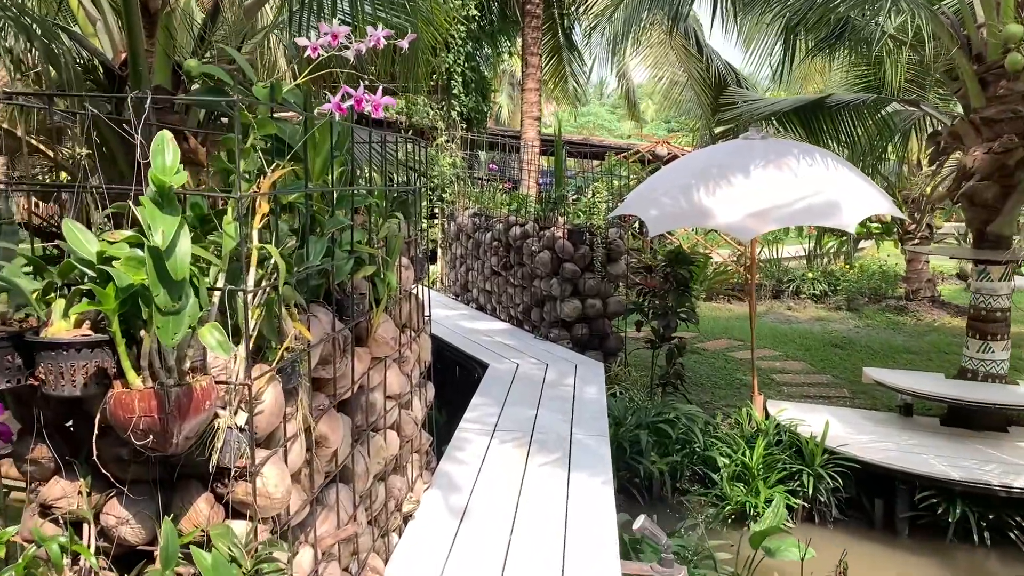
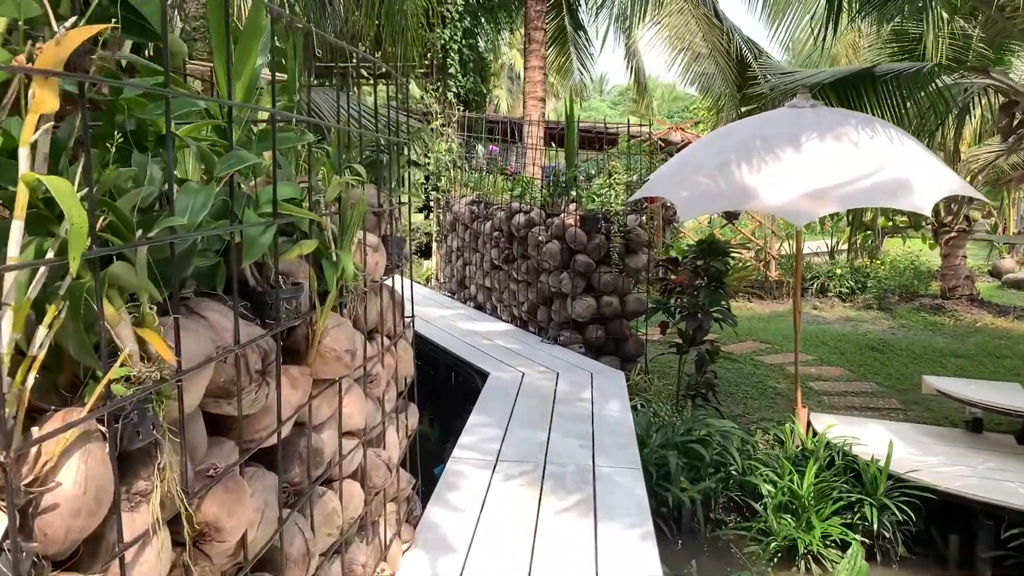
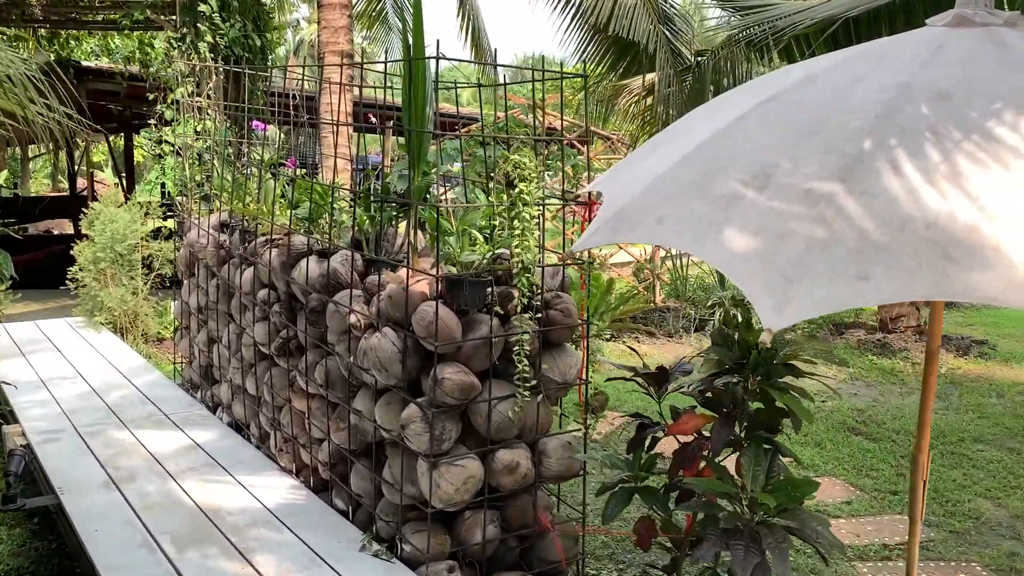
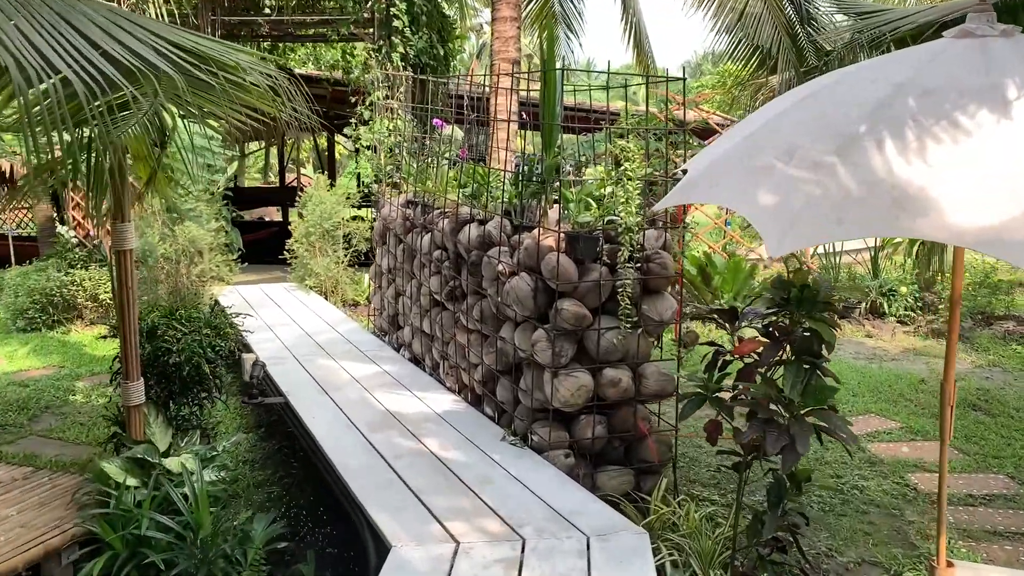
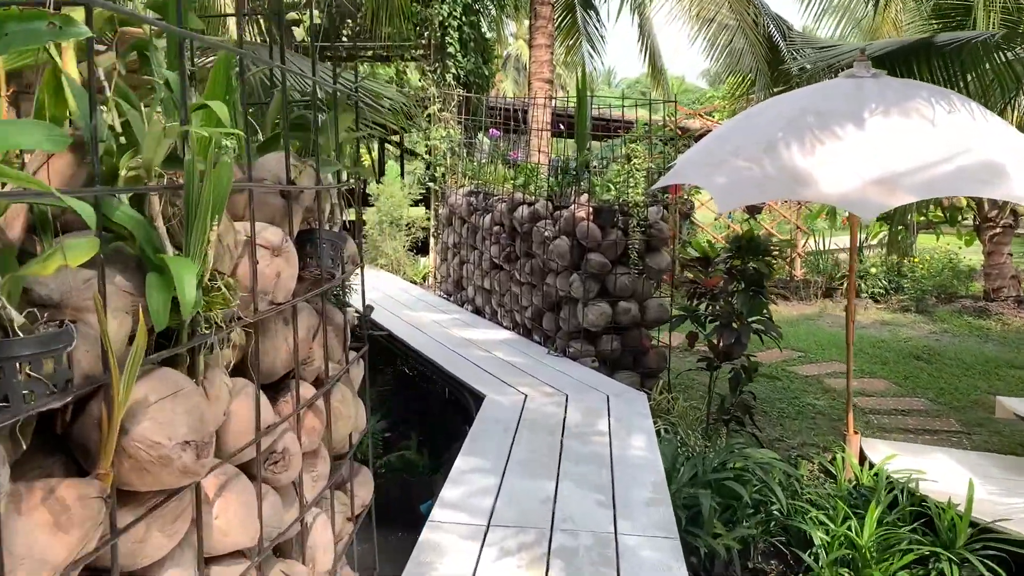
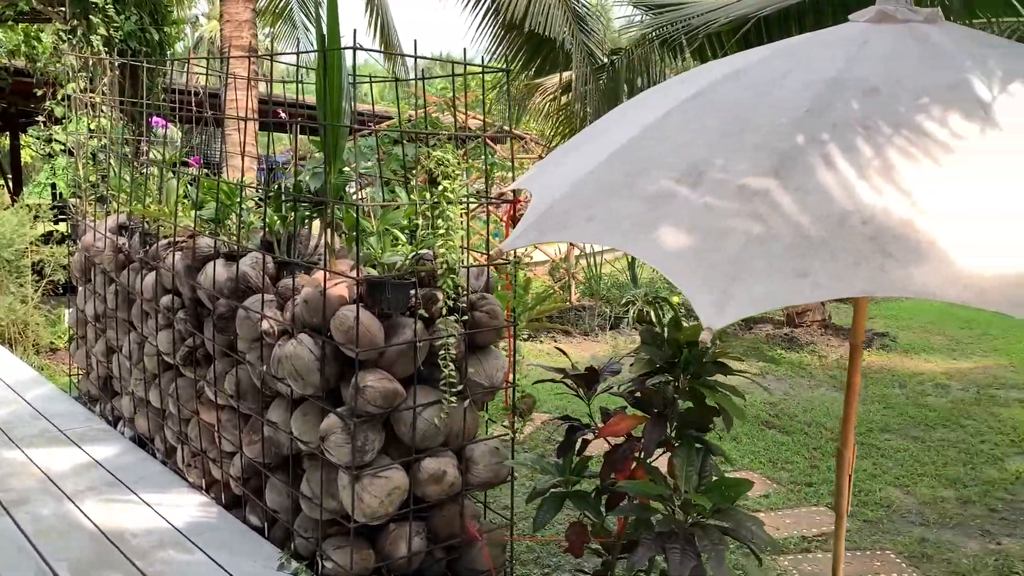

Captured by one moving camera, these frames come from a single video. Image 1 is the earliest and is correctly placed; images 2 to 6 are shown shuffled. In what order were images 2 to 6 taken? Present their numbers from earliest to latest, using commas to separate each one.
2, 5, 4, 3, 6
